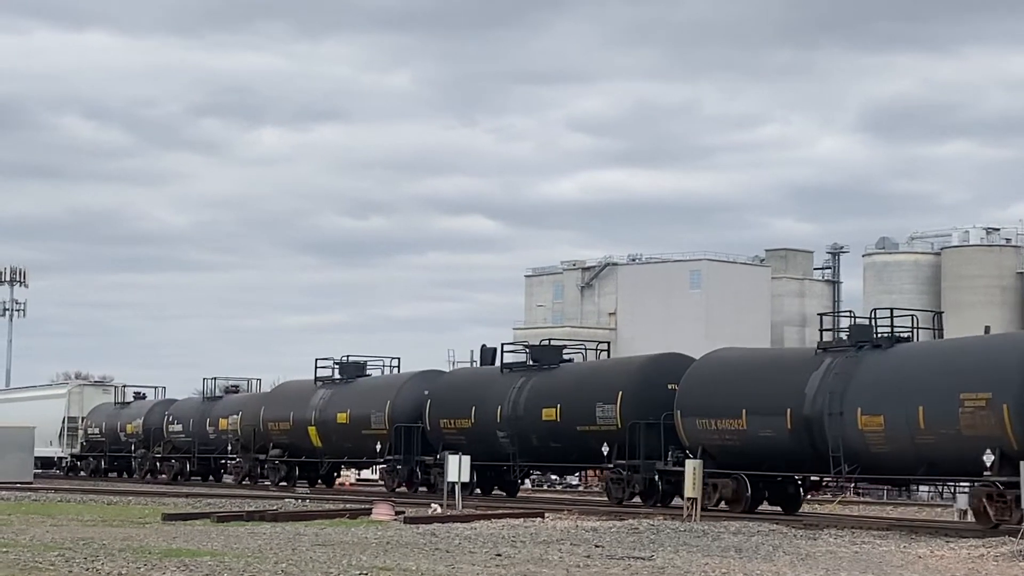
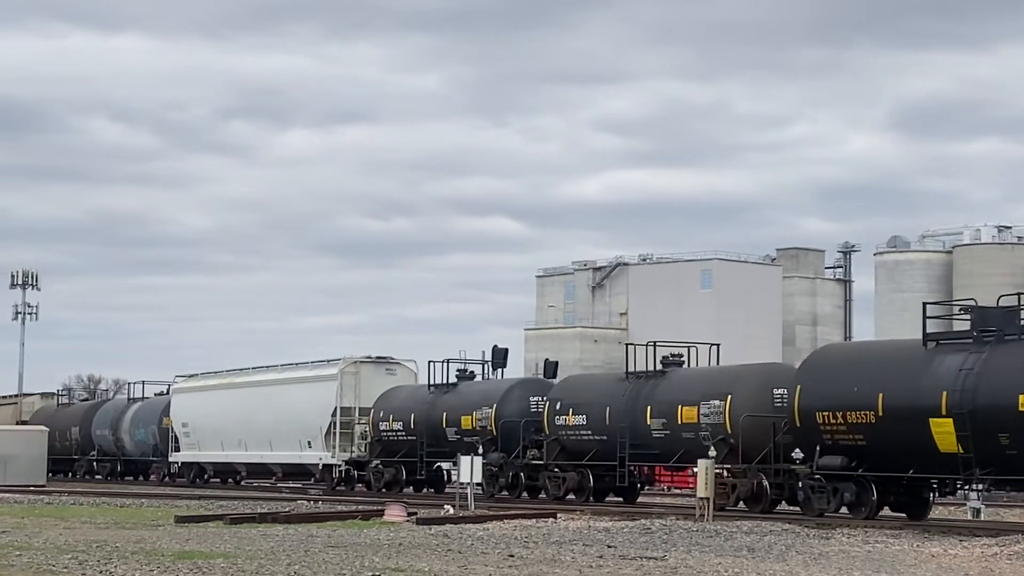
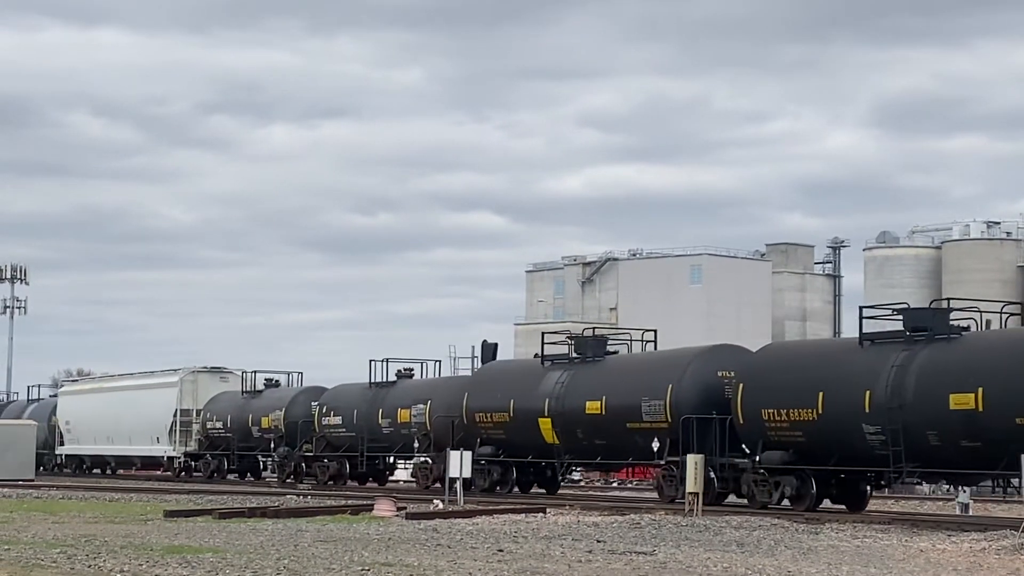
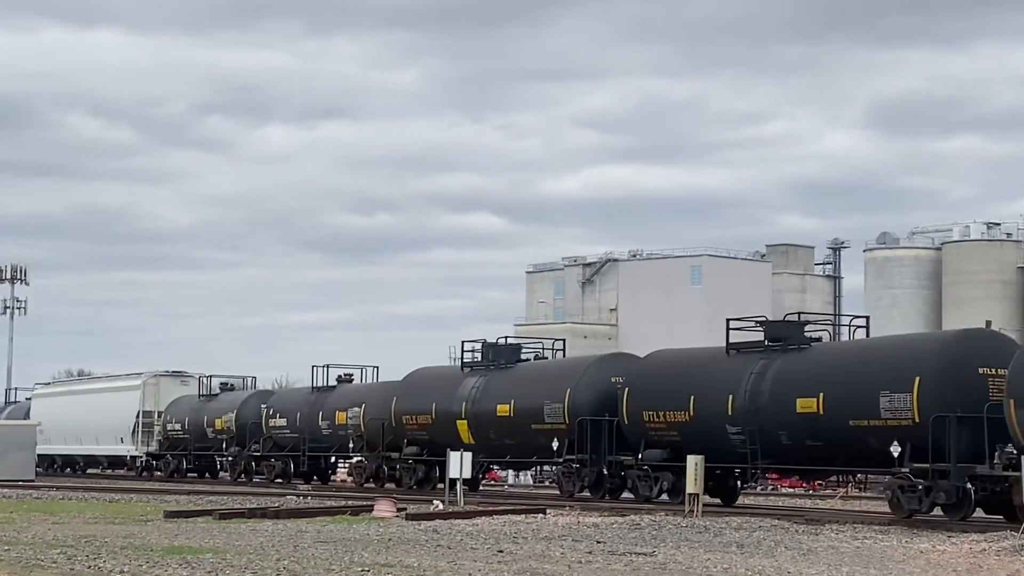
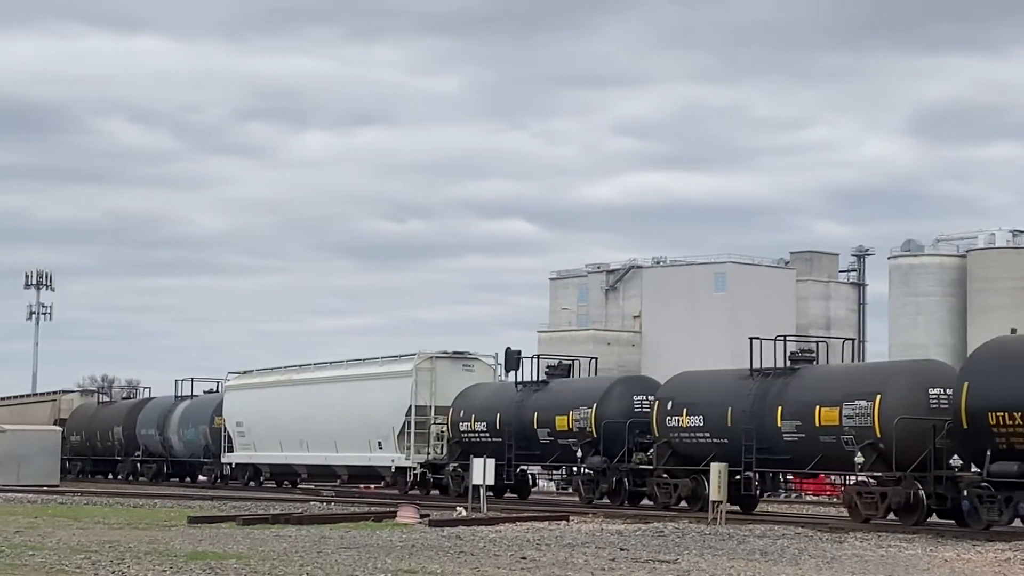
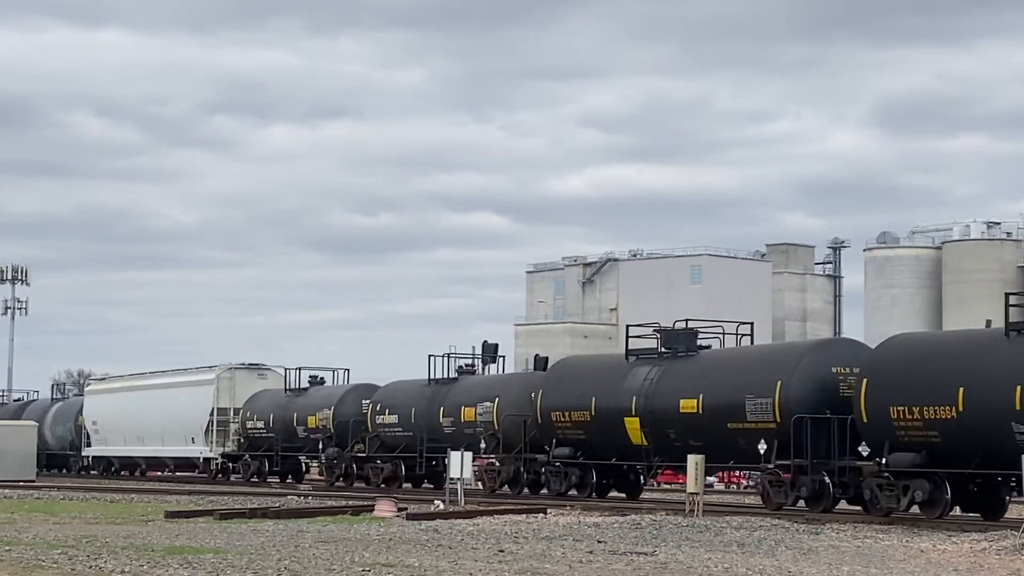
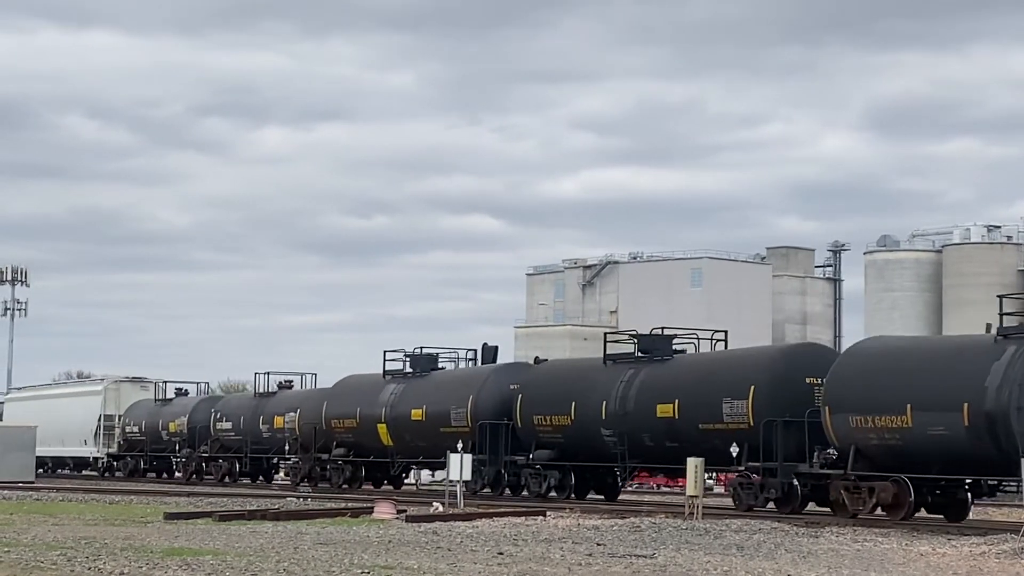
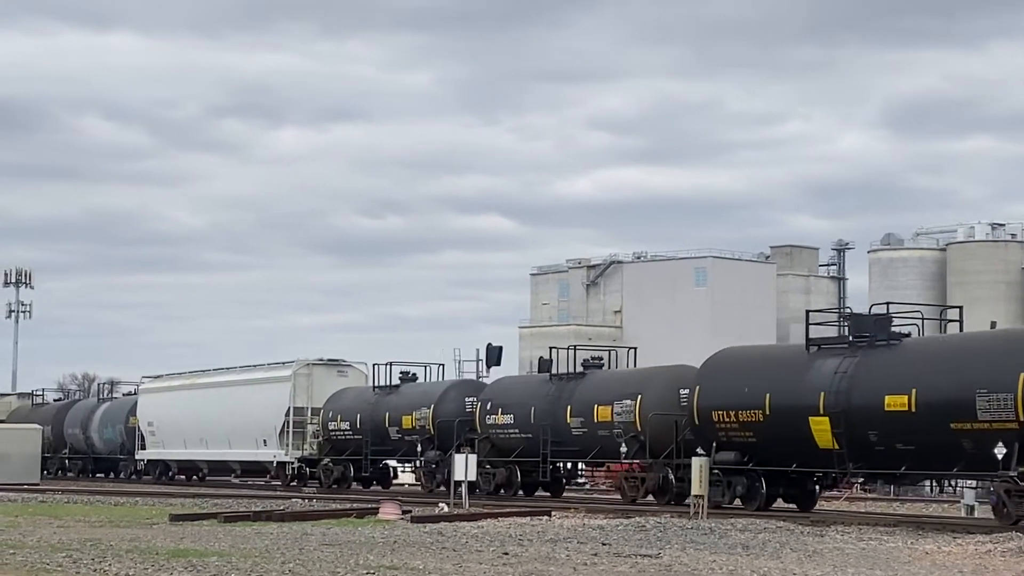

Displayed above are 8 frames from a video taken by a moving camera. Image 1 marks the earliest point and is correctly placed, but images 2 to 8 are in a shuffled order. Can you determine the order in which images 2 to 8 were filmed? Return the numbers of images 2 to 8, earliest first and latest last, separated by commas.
7, 4, 3, 6, 8, 2, 5
